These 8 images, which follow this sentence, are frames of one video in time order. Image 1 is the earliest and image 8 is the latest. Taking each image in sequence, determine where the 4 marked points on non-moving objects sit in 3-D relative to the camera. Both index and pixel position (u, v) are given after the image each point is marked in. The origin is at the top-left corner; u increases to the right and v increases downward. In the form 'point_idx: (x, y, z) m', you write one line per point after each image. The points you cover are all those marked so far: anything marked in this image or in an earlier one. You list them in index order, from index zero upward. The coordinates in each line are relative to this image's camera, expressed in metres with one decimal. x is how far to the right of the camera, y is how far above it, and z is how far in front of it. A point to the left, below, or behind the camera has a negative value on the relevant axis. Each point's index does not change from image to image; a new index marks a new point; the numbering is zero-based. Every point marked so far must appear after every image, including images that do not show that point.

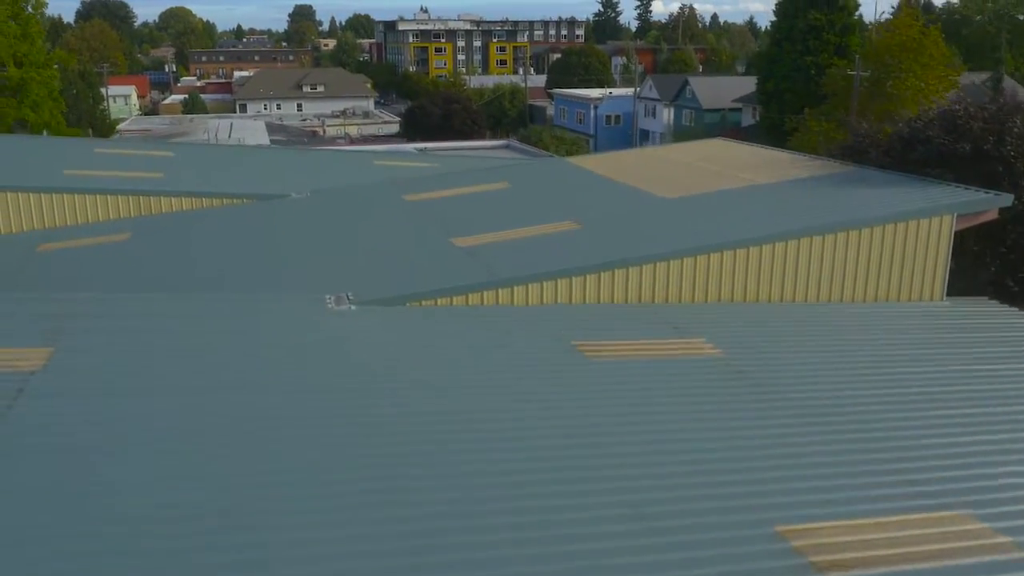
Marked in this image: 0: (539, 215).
0: (+0.3, +0.7, +9.2) m
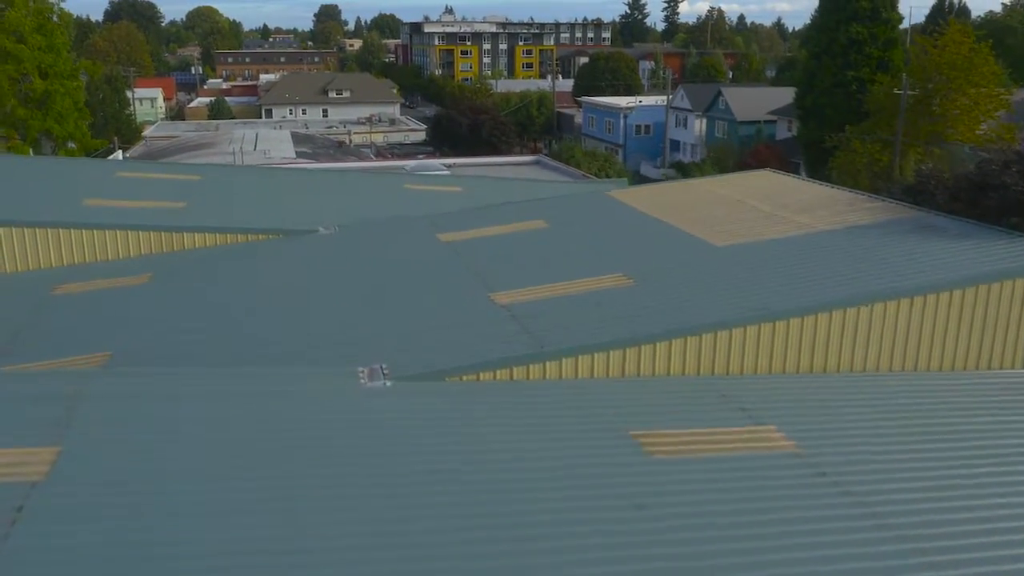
0: (+0.7, +0.3, +8.7) m
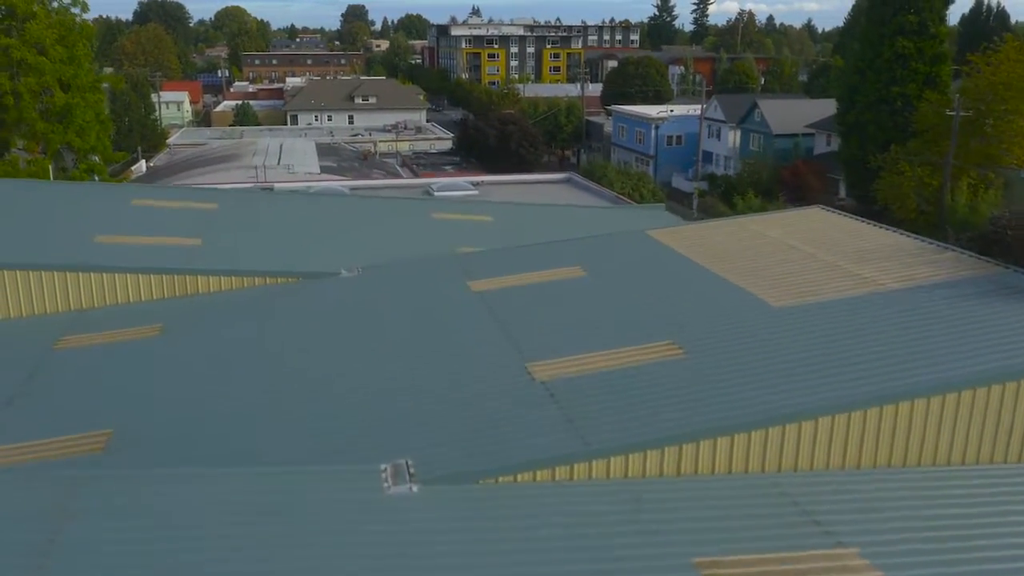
0: (+1.0, -0.2, +8.0) m
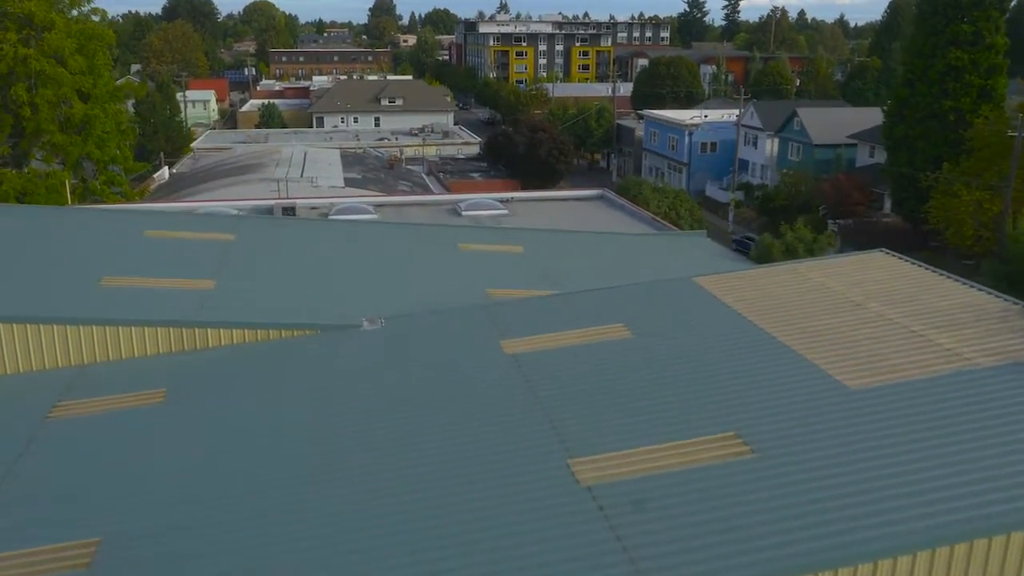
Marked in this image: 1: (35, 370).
0: (+1.3, -0.8, +7.2) m
1: (-4.5, -0.8, +8.7) m
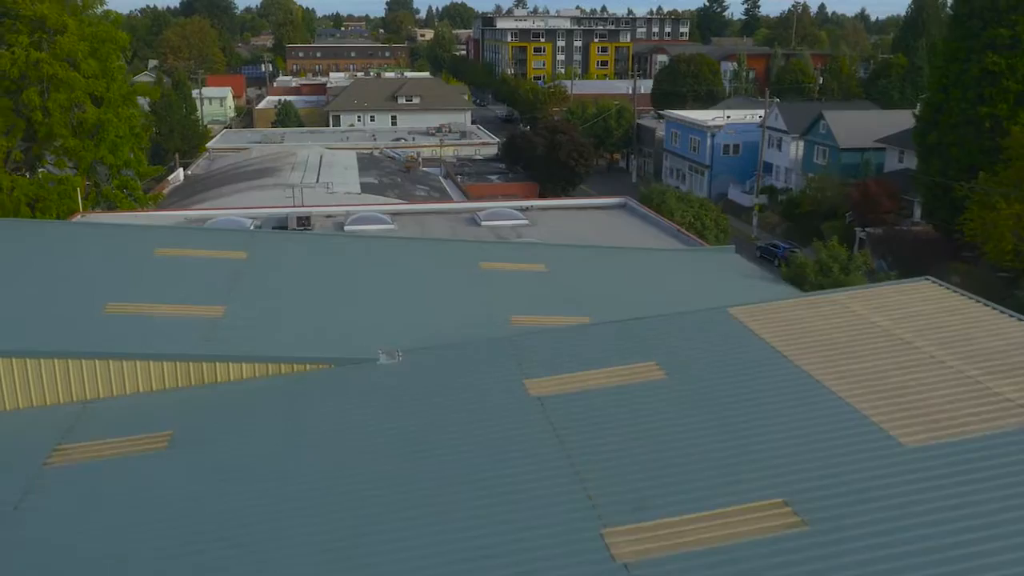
0: (+1.5, -1.1, +6.7) m
1: (-4.3, -1.1, +8.3) m
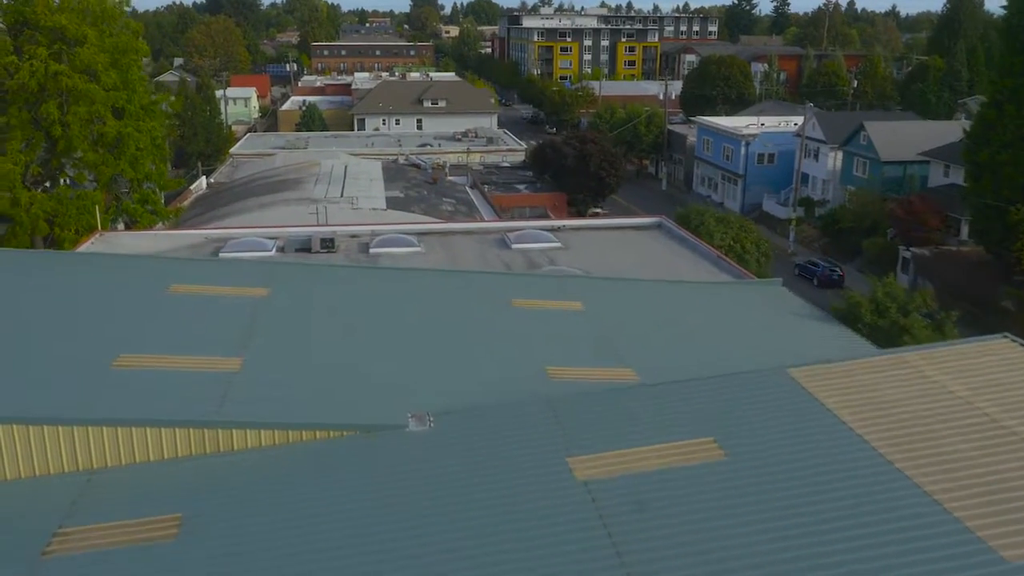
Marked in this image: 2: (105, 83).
0: (+1.8, -1.7, +5.9) m
1: (-4.0, -1.5, +7.7) m
2: (-8.6, +4.3, +19.4) m
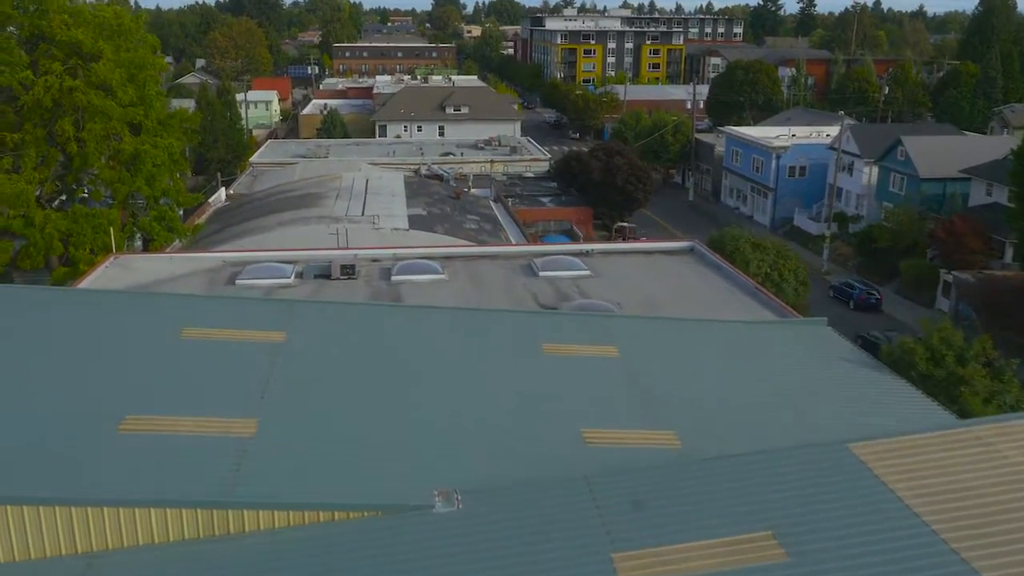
0: (+2.0, -2.2, +5.2) m
1: (-3.7, -2.0, +7.1) m
2: (-8.0, +3.9, +18.9) m
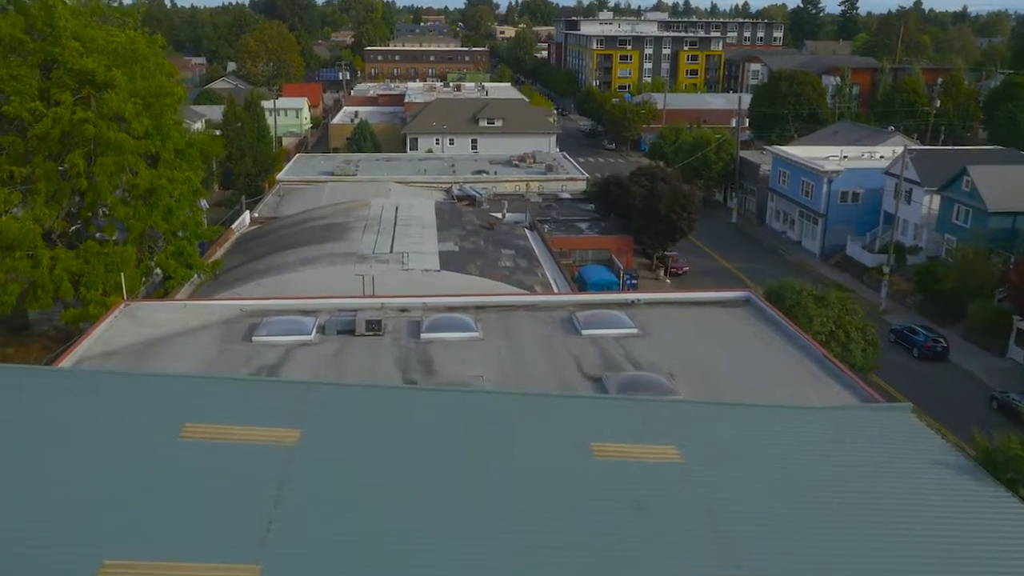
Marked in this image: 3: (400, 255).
0: (+2.3, -3.2, +3.8) m
1: (-3.4, -3.0, +5.8) m
2: (-7.2, +3.0, +17.7) m
3: (-2.4, +0.7, +19.5) m
